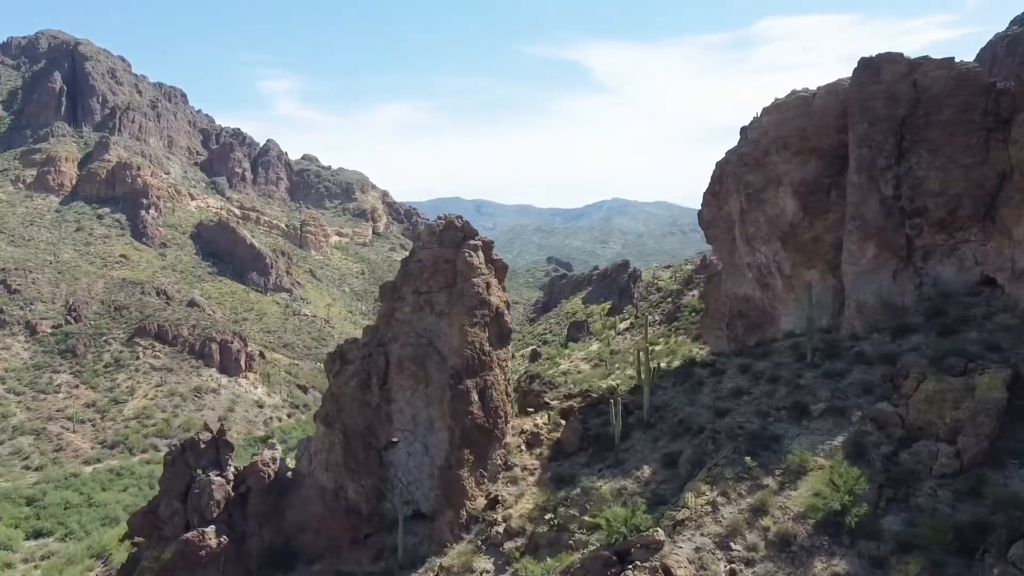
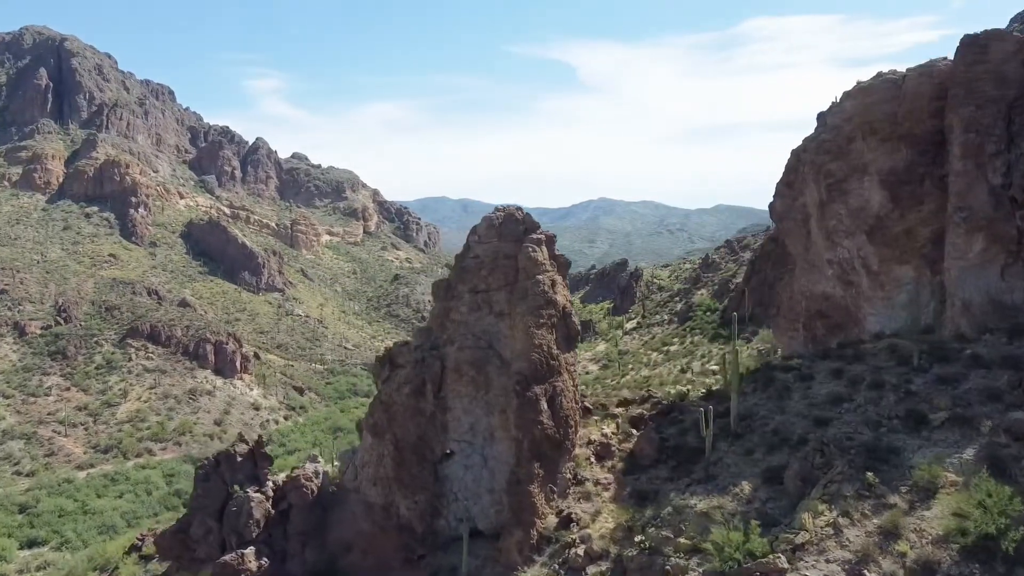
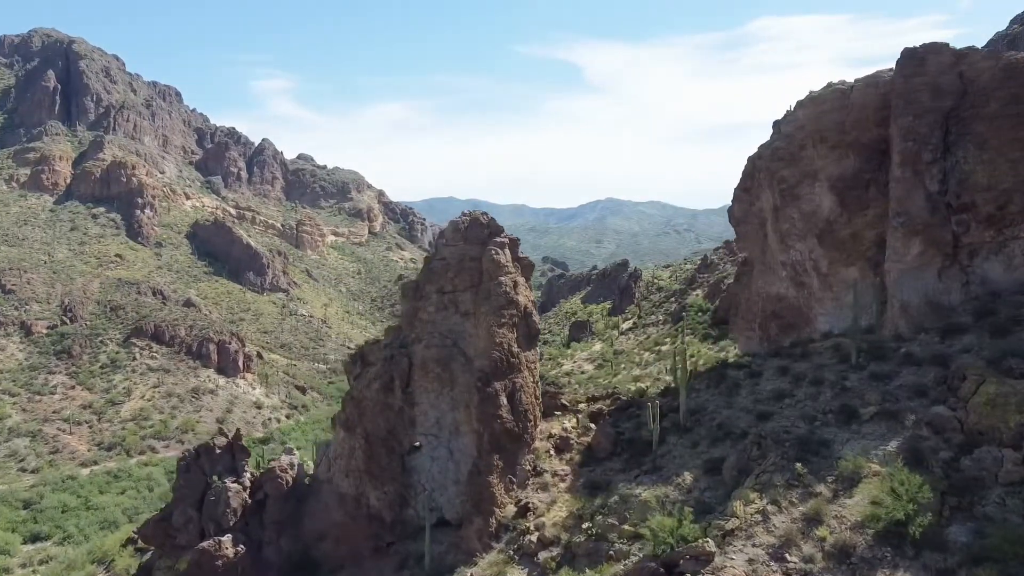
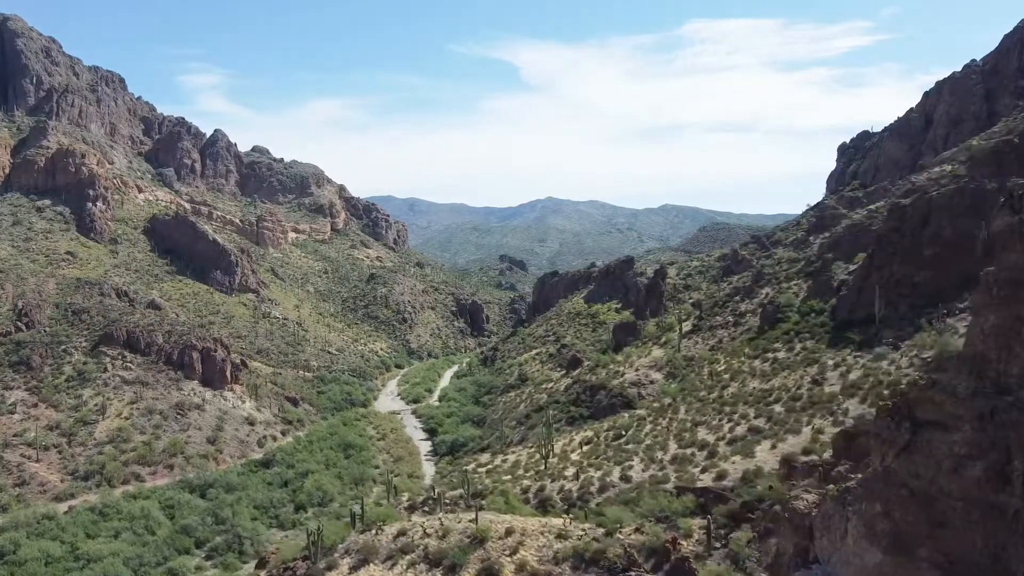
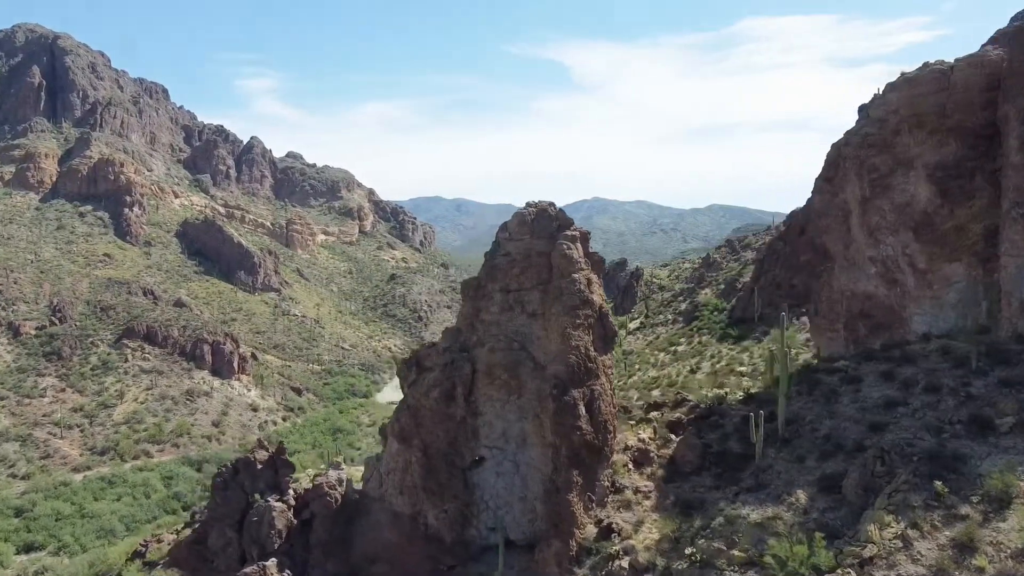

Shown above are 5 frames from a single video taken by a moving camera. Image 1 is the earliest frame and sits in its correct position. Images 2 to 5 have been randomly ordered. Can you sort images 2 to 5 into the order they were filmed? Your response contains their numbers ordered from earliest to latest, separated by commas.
3, 2, 5, 4
